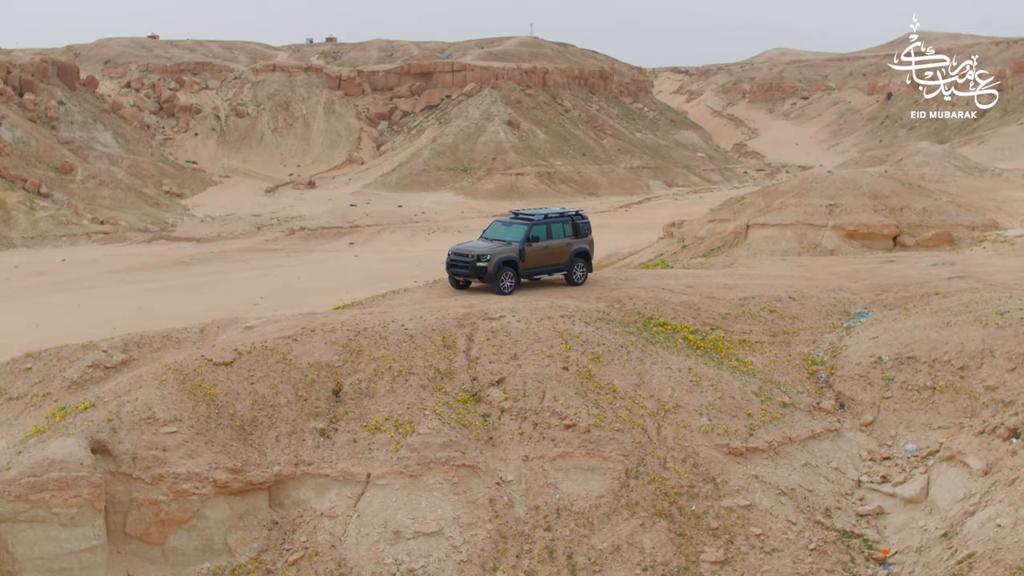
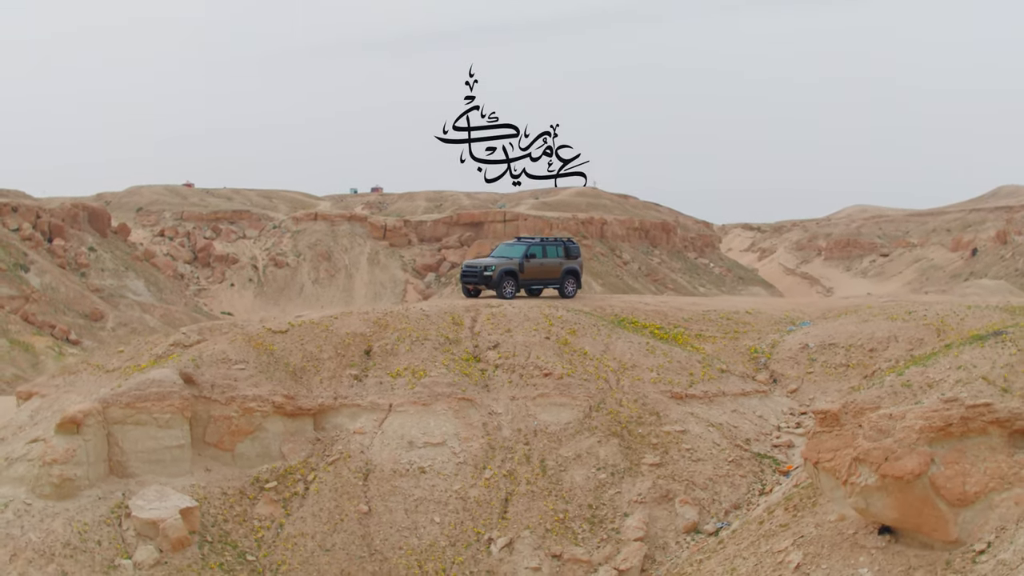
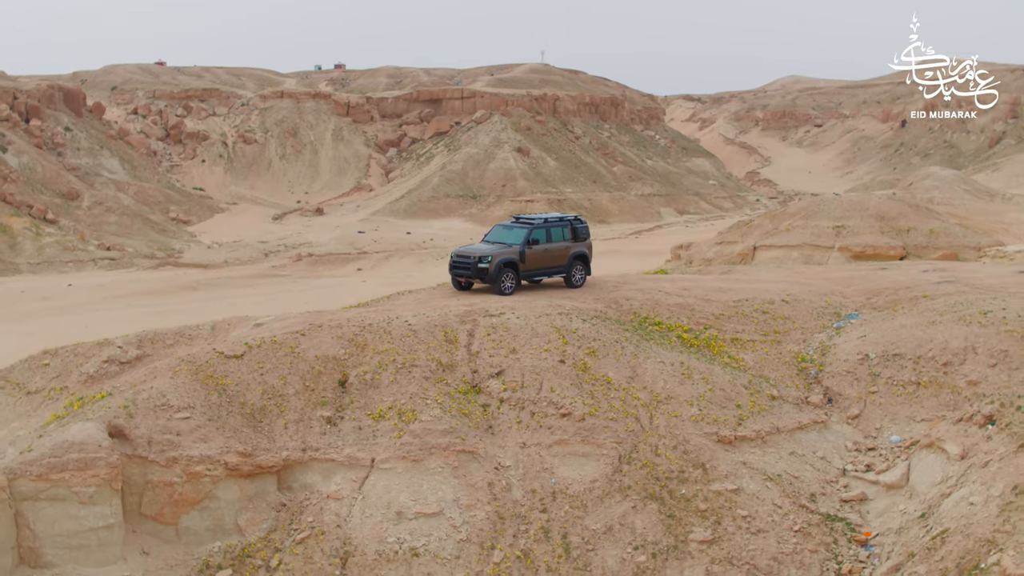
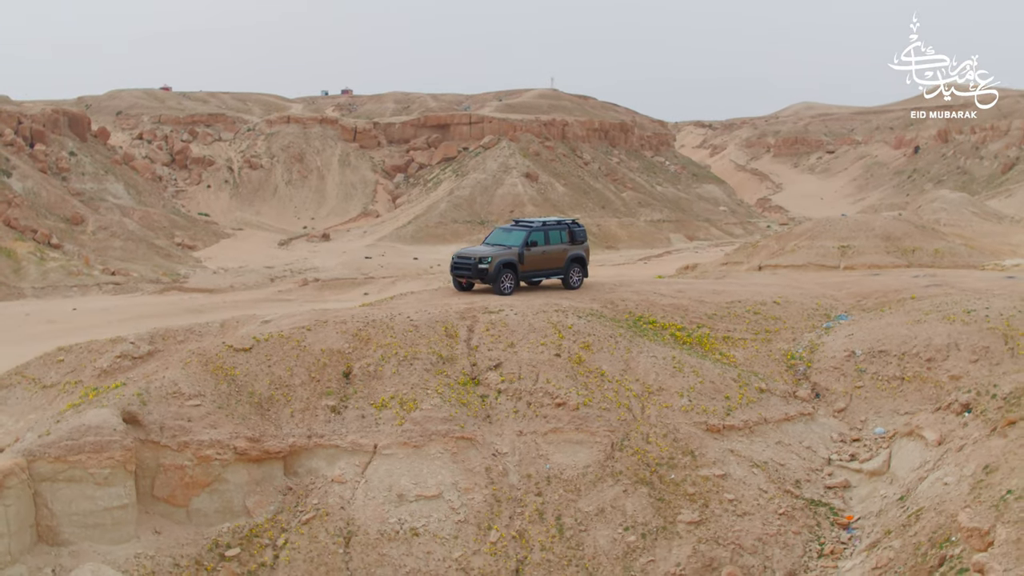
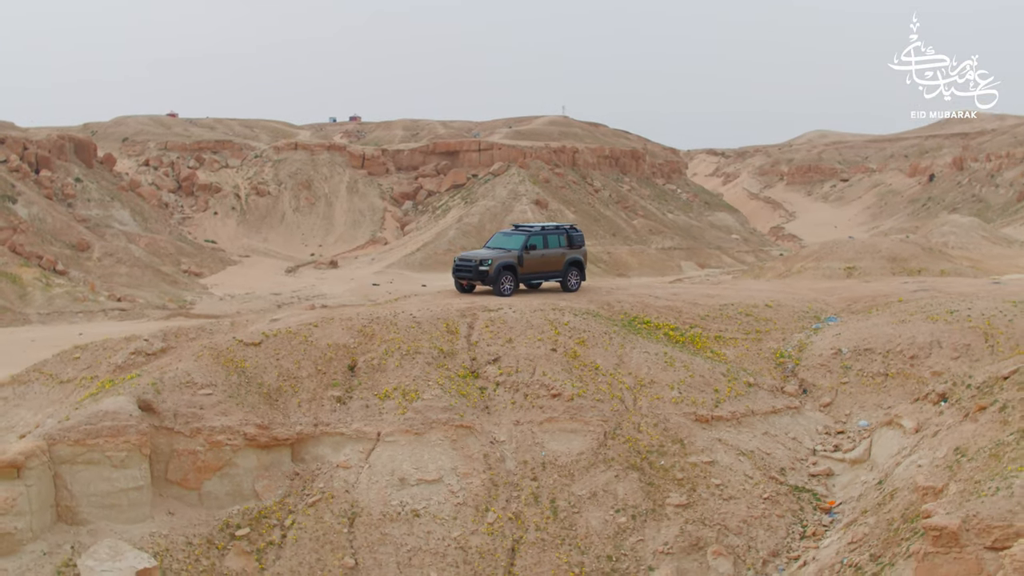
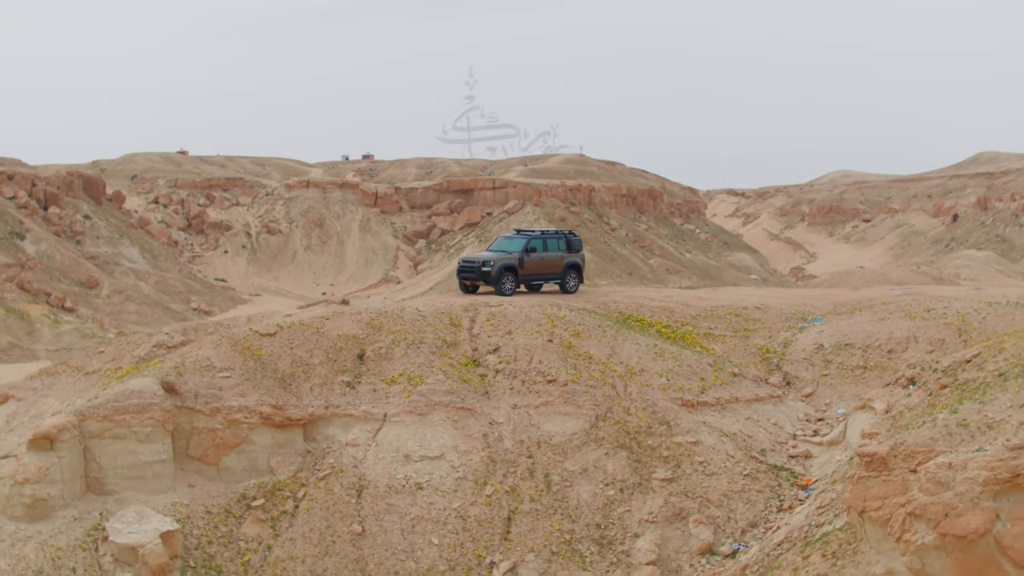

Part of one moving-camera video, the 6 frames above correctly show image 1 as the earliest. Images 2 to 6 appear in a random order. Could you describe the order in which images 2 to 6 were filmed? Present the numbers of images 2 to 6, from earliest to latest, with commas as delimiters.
3, 4, 5, 6, 2
